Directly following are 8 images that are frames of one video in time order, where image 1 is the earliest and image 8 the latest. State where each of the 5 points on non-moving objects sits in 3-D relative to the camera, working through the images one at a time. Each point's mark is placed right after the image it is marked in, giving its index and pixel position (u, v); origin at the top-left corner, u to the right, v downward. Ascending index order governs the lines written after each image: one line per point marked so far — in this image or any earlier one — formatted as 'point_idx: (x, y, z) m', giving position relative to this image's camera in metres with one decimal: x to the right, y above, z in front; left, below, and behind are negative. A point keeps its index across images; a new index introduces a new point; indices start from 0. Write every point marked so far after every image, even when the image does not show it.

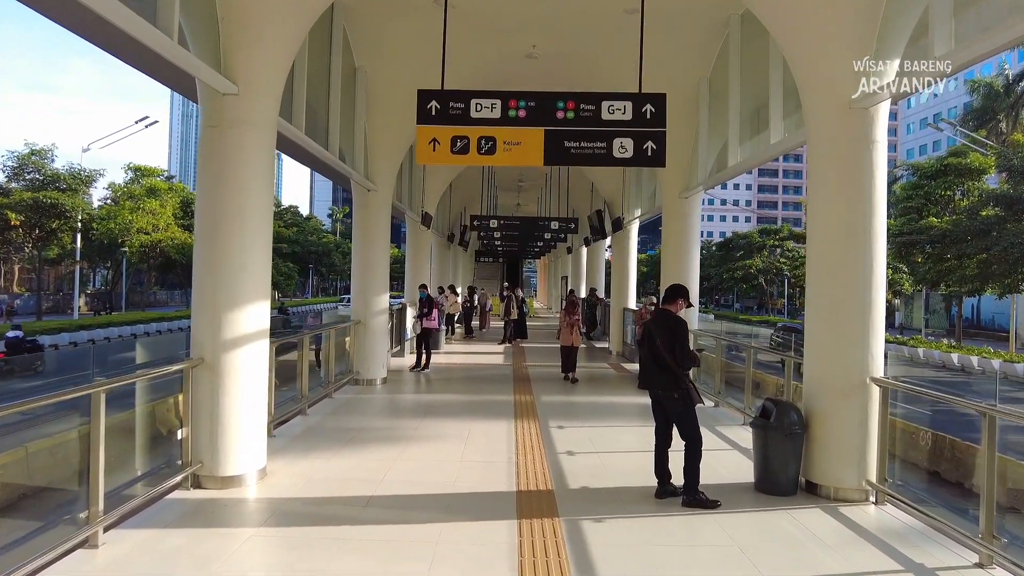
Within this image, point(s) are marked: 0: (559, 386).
0: (+0.6, -1.4, +10.3) m
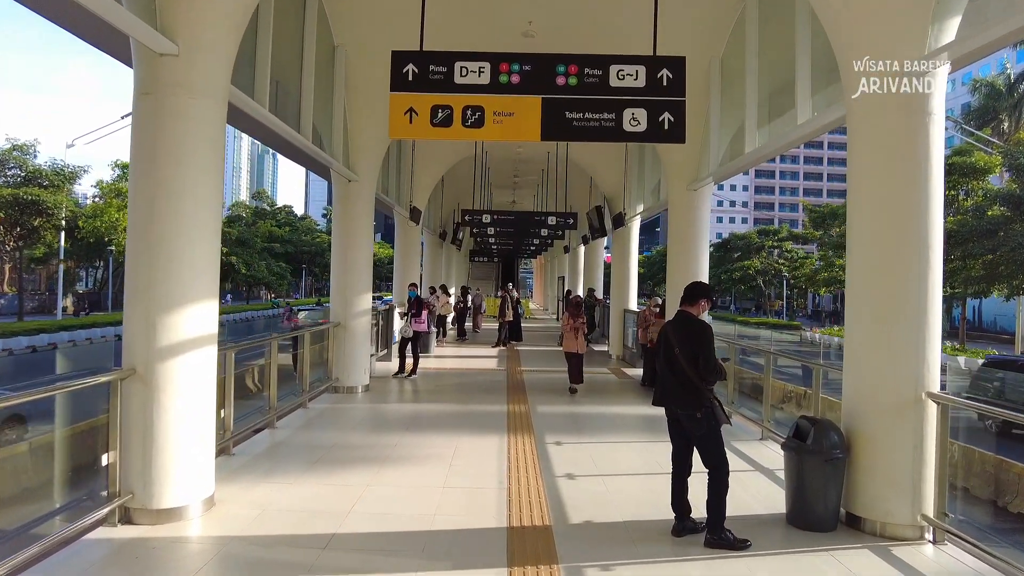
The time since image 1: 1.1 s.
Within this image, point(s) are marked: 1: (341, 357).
0: (+0.6, -1.4, +9.5) m
1: (-2.2, -0.9, +9.5) m
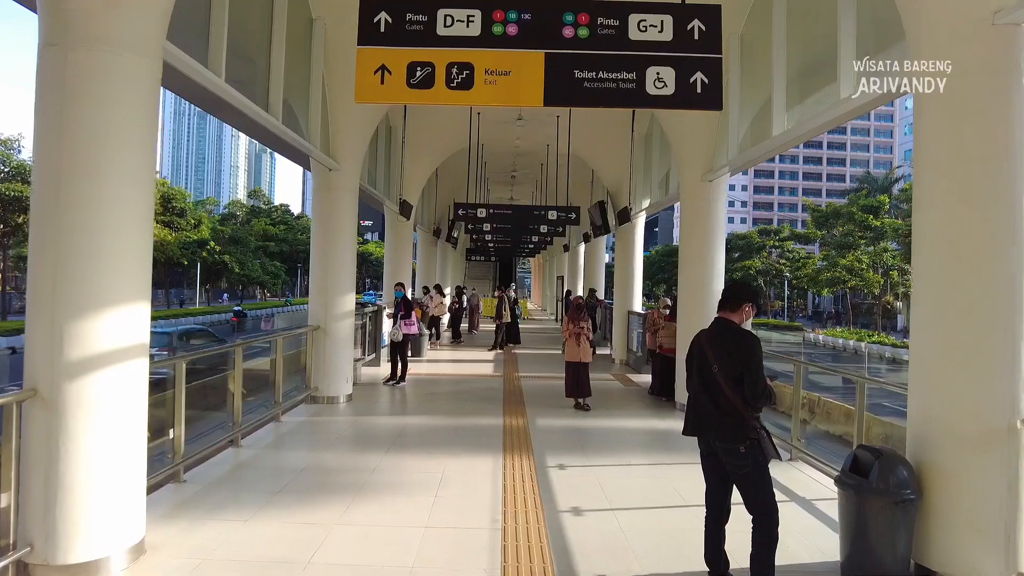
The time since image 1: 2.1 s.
0: (+0.5, -1.4, +8.7) m
1: (-2.3, -0.9, +8.6) m
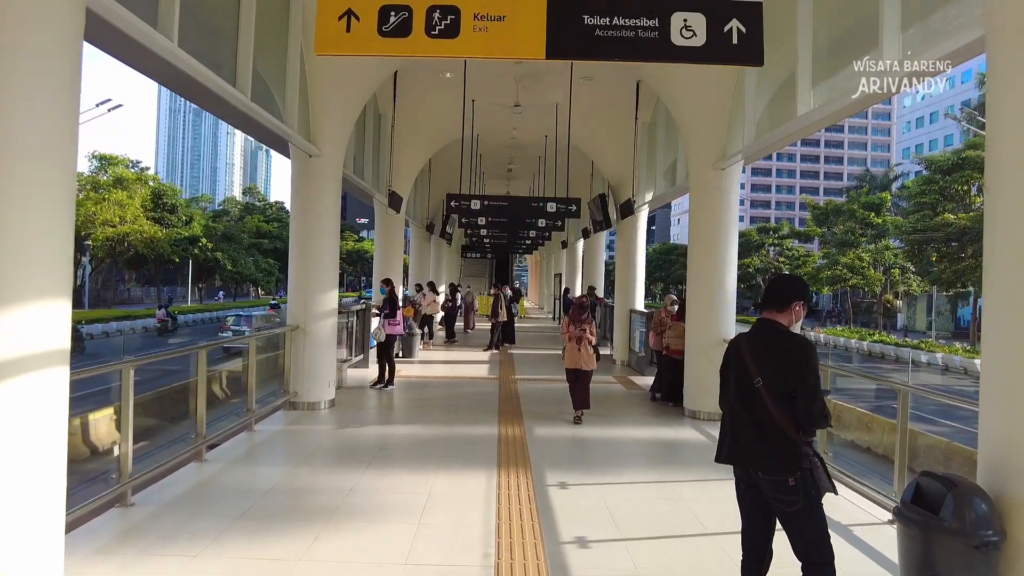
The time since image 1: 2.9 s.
0: (+0.5, -1.4, +8.0) m
1: (-2.3, -0.9, +8.0) m
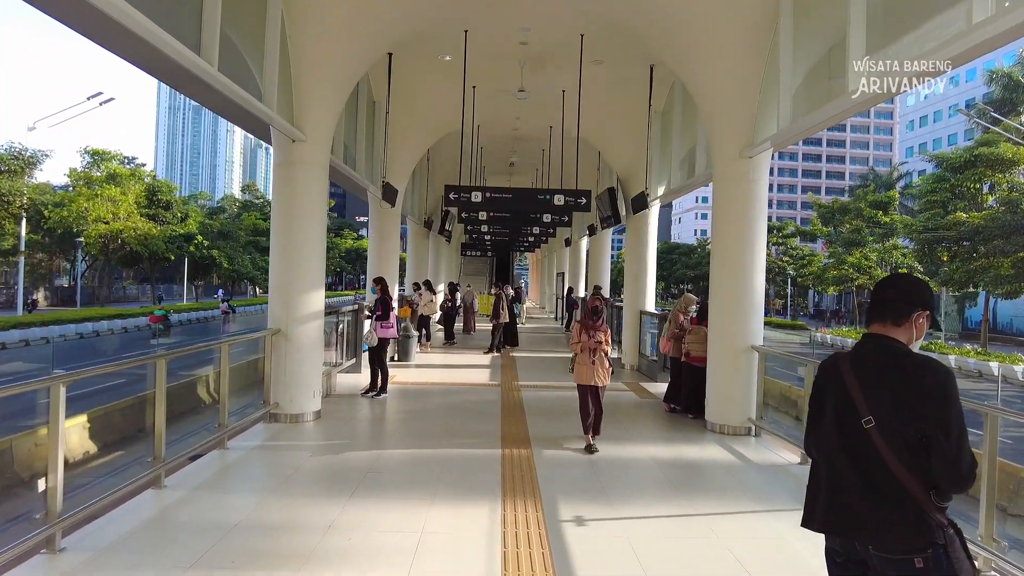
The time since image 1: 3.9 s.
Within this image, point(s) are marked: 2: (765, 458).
0: (+0.5, -1.4, +7.3) m
1: (-2.3, -0.9, +7.2) m
2: (+2.2, -1.5, +6.4) m
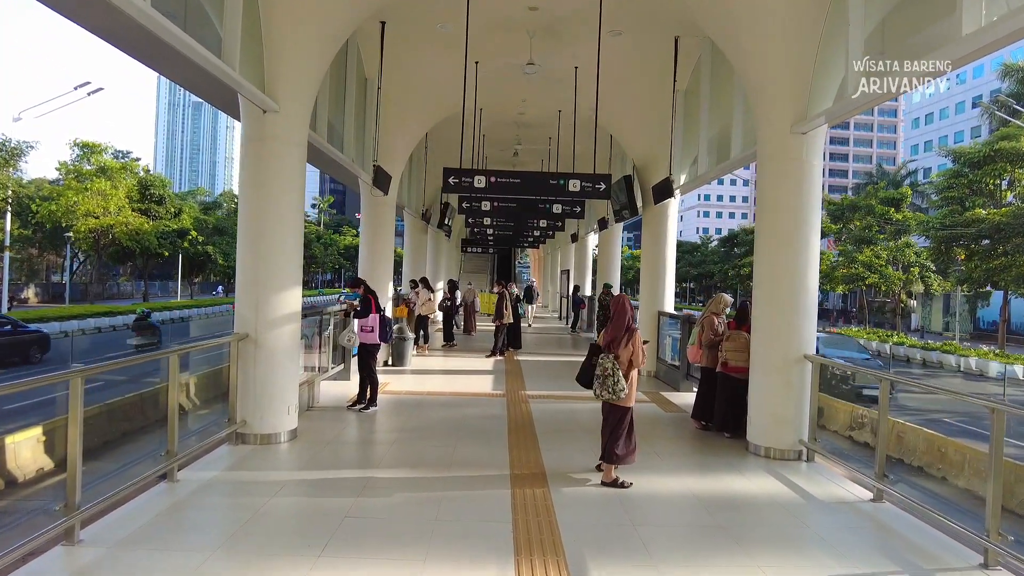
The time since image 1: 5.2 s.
0: (+0.6, -1.4, +6.2) m
1: (-2.2, -0.8, +6.1) m
2: (+2.3, -1.5, +5.3) m
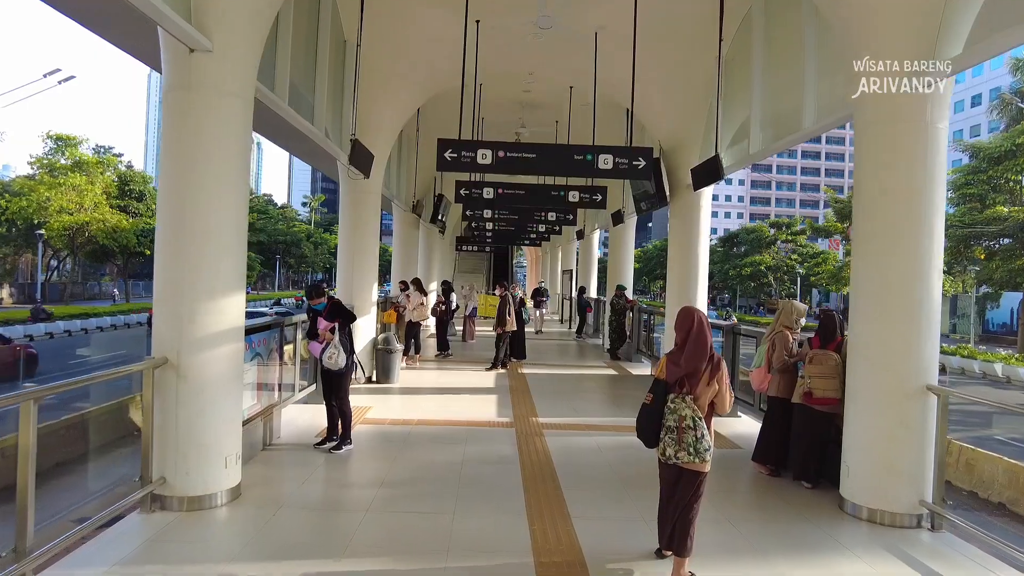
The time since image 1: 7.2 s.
0: (+0.7, -1.4, +4.5) m
1: (-2.0, -0.9, +4.4) m
2: (+2.4, -1.5, +3.7) m
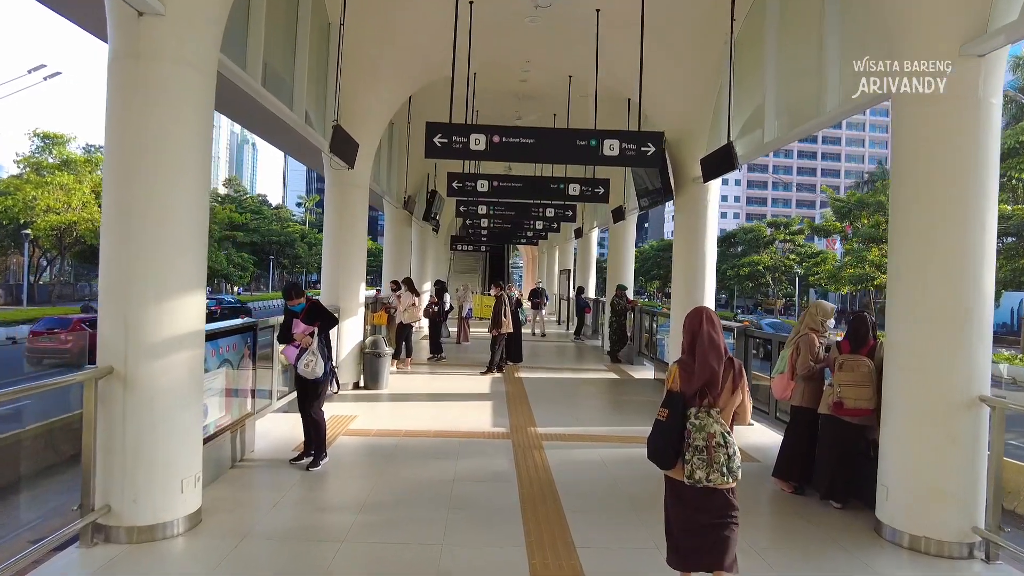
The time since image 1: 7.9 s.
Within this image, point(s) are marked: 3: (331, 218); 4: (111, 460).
0: (+0.7, -1.4, +4.0) m
1: (-2.1, -0.9, +3.9) m
2: (+2.4, -1.5, +3.2) m
3: (-2.3, +0.9, +9.1) m
4: (-2.1, -0.9, +3.9) m
